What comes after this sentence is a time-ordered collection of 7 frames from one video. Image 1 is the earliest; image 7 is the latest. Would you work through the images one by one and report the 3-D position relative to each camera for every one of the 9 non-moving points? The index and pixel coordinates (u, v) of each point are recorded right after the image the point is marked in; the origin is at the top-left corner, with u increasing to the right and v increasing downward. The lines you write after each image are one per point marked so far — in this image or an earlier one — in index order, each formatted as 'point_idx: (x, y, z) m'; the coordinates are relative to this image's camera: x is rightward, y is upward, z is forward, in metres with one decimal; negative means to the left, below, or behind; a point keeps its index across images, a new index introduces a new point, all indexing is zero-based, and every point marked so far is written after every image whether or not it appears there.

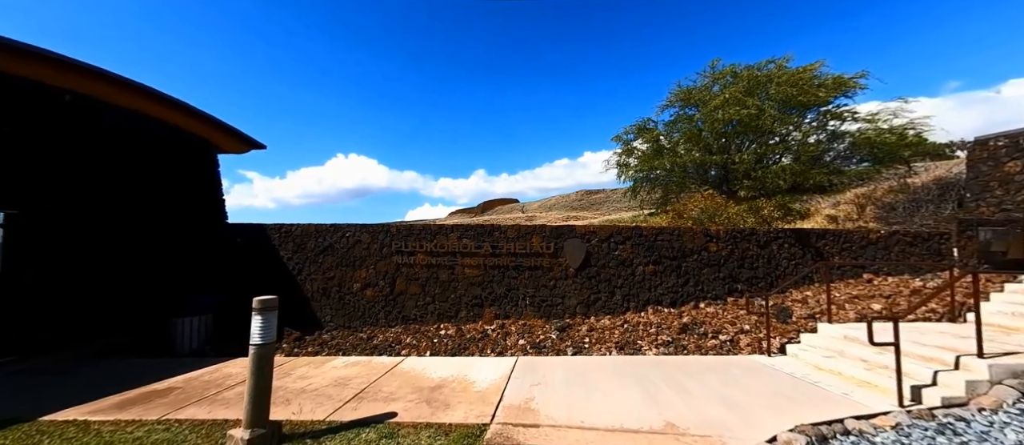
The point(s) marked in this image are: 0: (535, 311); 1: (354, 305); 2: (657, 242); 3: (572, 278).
0: (+0.5, -2.0, +7.9) m
1: (-3.8, -2.0, +8.5) m
2: (+3.2, -0.4, +7.9) m
3: (+1.3, -1.3, +7.9) m
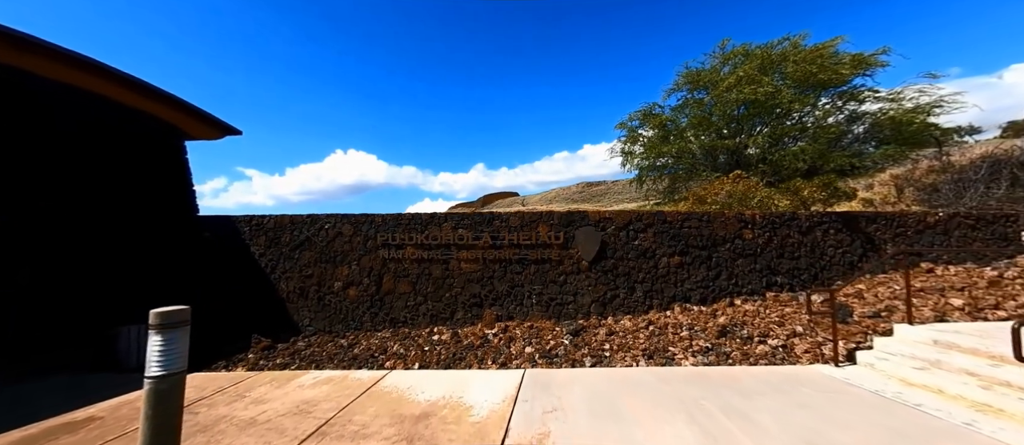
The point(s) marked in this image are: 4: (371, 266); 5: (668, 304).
0: (+0.6, -1.7, +6.8) m
1: (-3.7, -1.8, +7.5) m
2: (+3.3, -0.1, +6.8) m
3: (+1.4, -1.0, +6.8) m
4: (-3.0, -0.9, +7.5) m
5: (+2.9, -1.5, +6.6) m
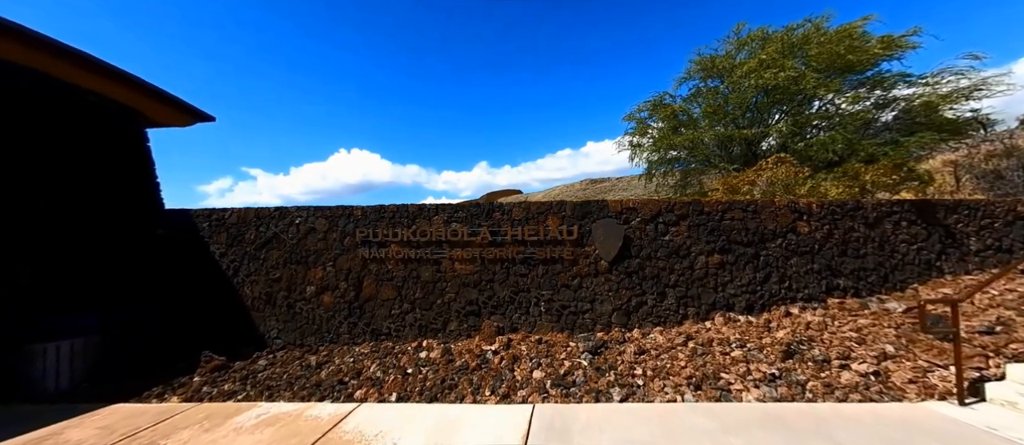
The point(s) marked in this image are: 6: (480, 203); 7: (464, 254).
0: (+0.7, -1.6, +5.6) m
1: (-3.6, -1.7, +6.3) m
2: (+3.3, 0.0, +5.6) m
3: (+1.4, -0.9, +5.6) m
4: (-2.9, -0.8, +6.3) m
5: (+3.0, -1.4, +5.4) m
6: (-0.5, +0.3, +6.0) m
7: (-0.8, -0.5, +6.0) m
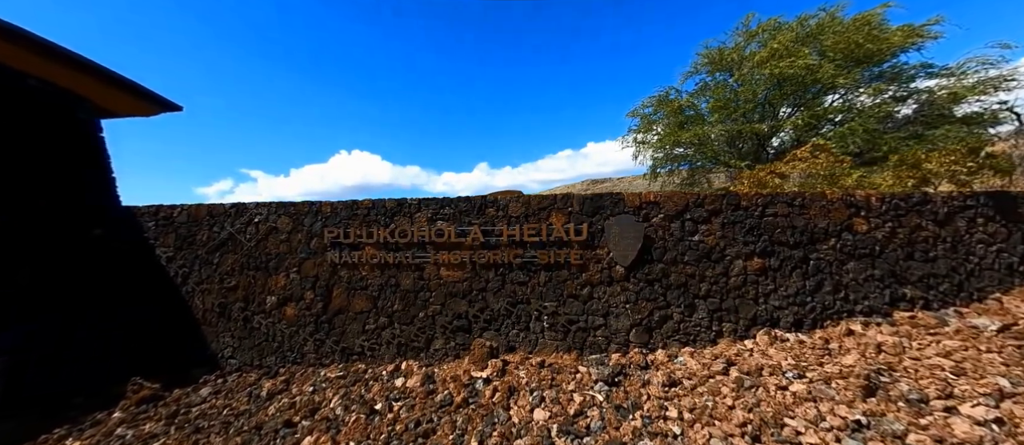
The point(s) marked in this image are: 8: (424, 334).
0: (+0.6, -1.5, +4.7) m
1: (-3.7, -1.6, +5.3) m
2: (+3.3, 0.0, +4.6) m
3: (+1.4, -0.8, +4.6) m
4: (-3.0, -0.8, +5.4) m
5: (+2.9, -1.3, +4.4) m
6: (-0.6, +0.3, +5.0) m
7: (-0.9, -0.5, +5.0) m
8: (-1.2, -1.6, +5.0) m
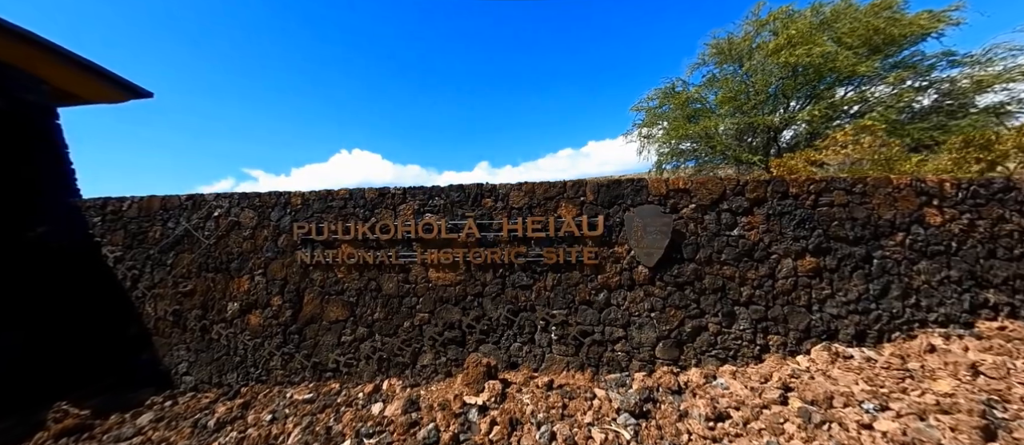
0: (+0.6, -1.5, +3.9) m
1: (-3.6, -1.6, +4.6) m
2: (+3.3, +0.1, +3.8) m
3: (+1.4, -0.7, +3.9) m
4: (-3.0, -0.7, +4.6) m
5: (+2.9, -1.3, +3.6) m
6: (-0.6, +0.4, +4.3) m
7: (-0.9, -0.4, +4.2) m
8: (-1.2, -1.5, +4.2) m
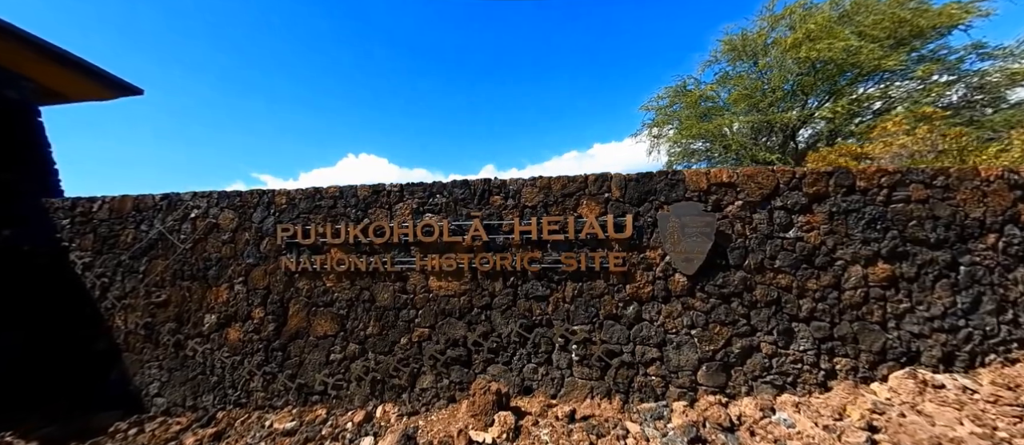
0: (+0.8, -1.5, +3.3) m
1: (-3.5, -1.6, +4.1) m
2: (+3.4, +0.1, +3.2) m
3: (+1.5, -0.7, +3.3) m
4: (-2.8, -0.7, +4.1) m
5: (+3.0, -1.2, +3.0) m
6: (-0.4, +0.4, +3.7) m
7: (-0.7, -0.4, +3.7) m
8: (-1.1, -1.5, +3.7) m
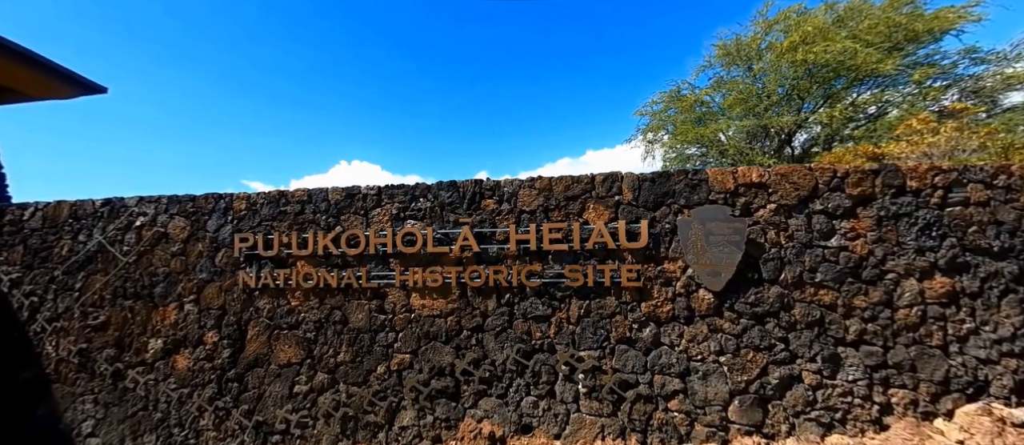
0: (+0.7, -1.5, +2.8) m
1: (-3.5, -1.7, +3.5) m
2: (+3.4, +0.1, +2.7) m
3: (+1.5, -0.8, +2.8) m
4: (-2.9, -0.8, +3.5) m
5: (+3.0, -1.3, +2.5) m
6: (-0.5, +0.3, +3.2) m
7: (-0.8, -0.5, +3.1) m
8: (-1.1, -1.6, +3.1) m
